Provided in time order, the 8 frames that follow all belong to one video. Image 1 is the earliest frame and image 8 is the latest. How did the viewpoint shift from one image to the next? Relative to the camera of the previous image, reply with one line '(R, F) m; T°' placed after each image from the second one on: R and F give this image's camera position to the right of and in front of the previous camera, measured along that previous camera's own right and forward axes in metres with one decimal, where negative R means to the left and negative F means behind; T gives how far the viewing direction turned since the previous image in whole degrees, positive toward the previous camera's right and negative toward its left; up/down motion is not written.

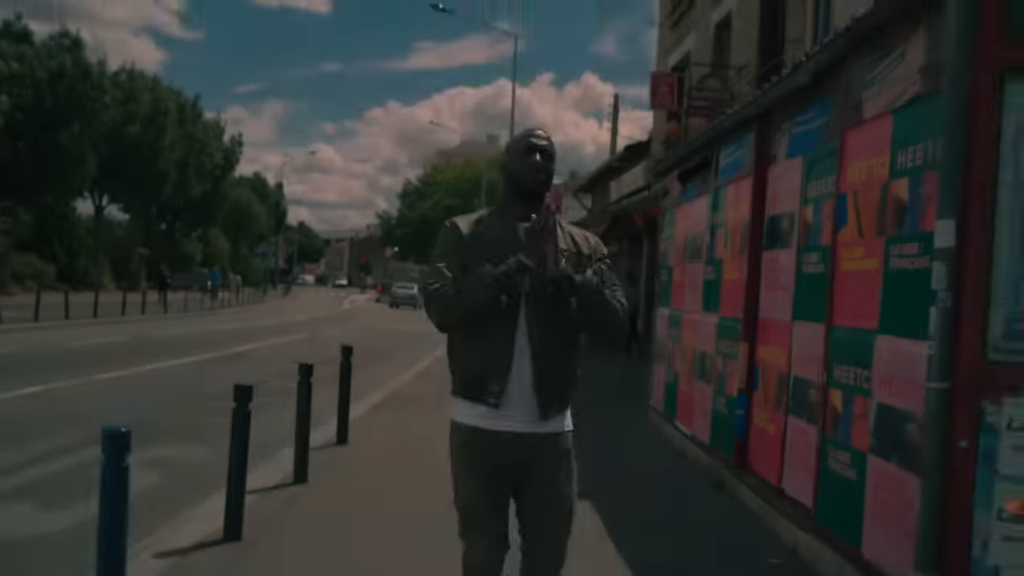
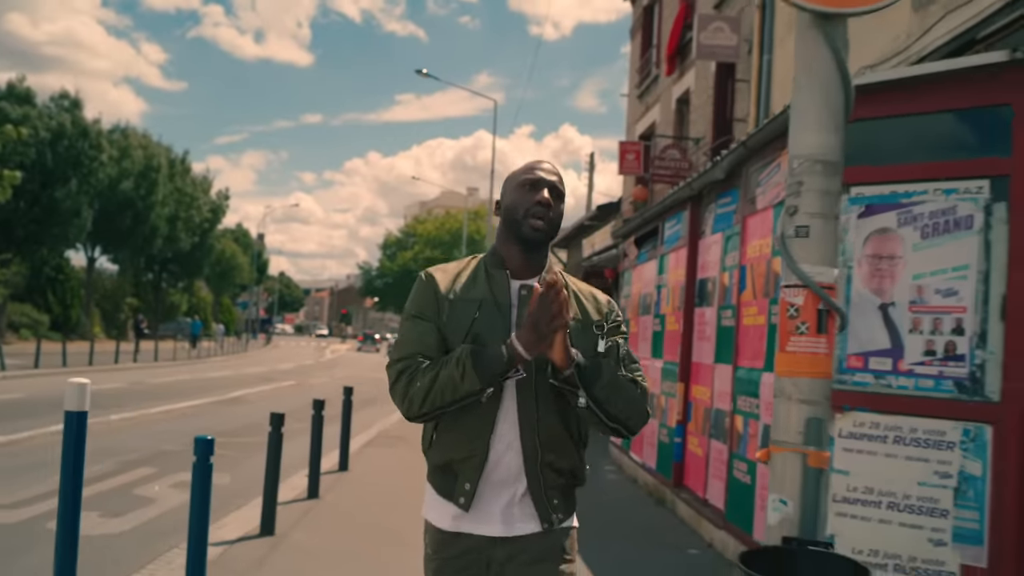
(0.0, -1.4) m; +1°
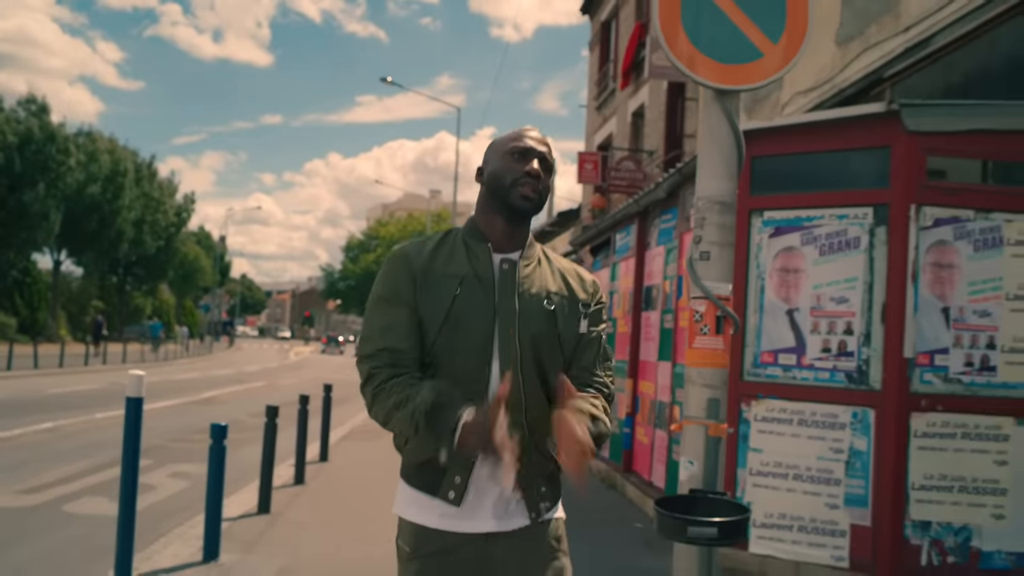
(0.0, -0.9) m; +2°
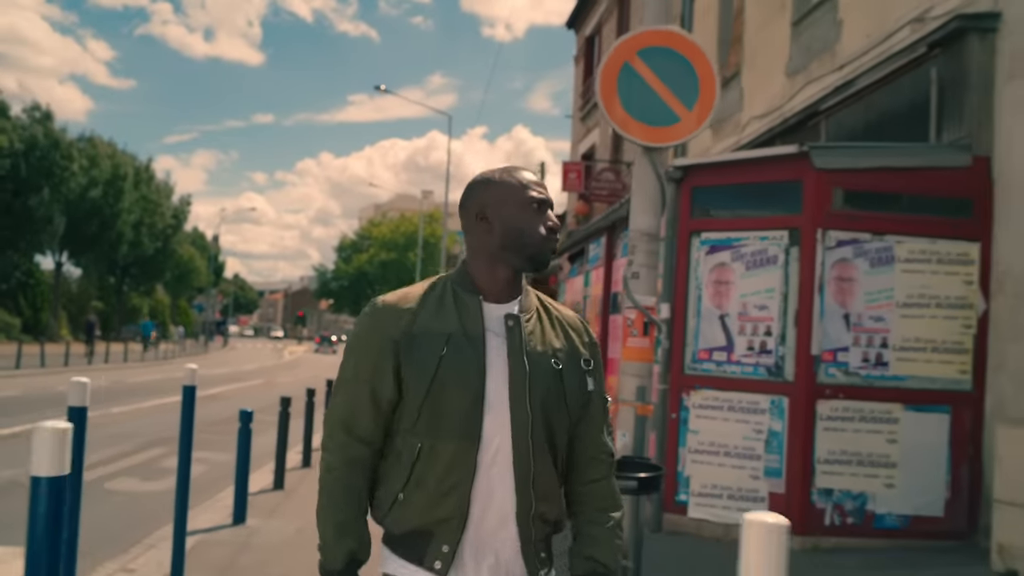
(+0.1, -1.1) m; 0°
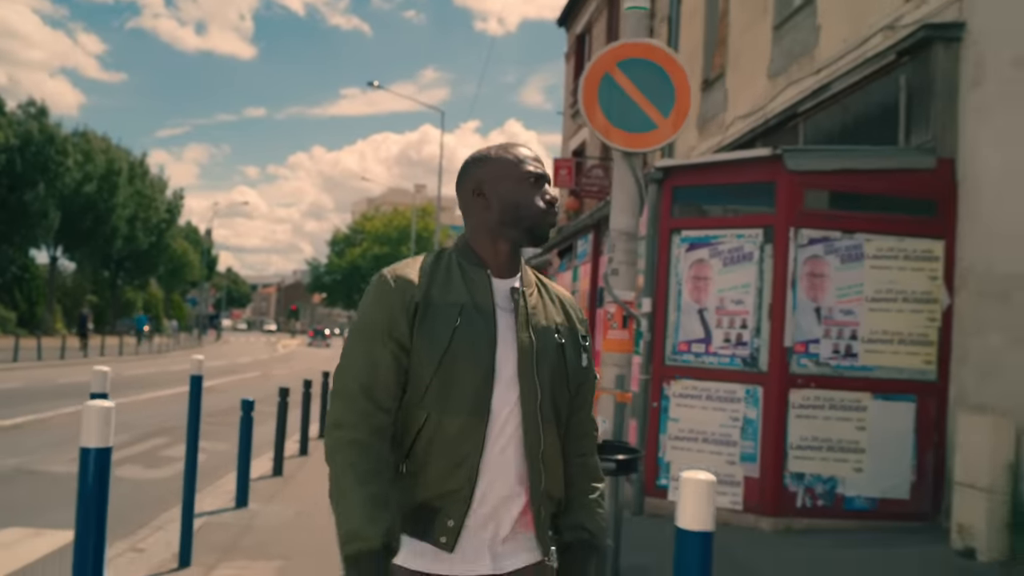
(0.0, -0.3) m; 0°
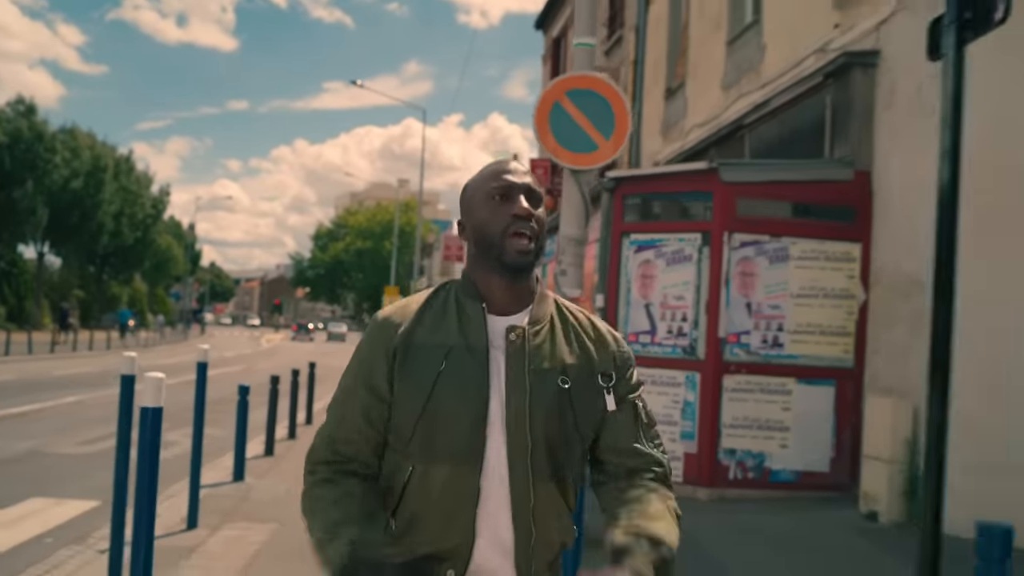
(+0.1, -0.9) m; +1°
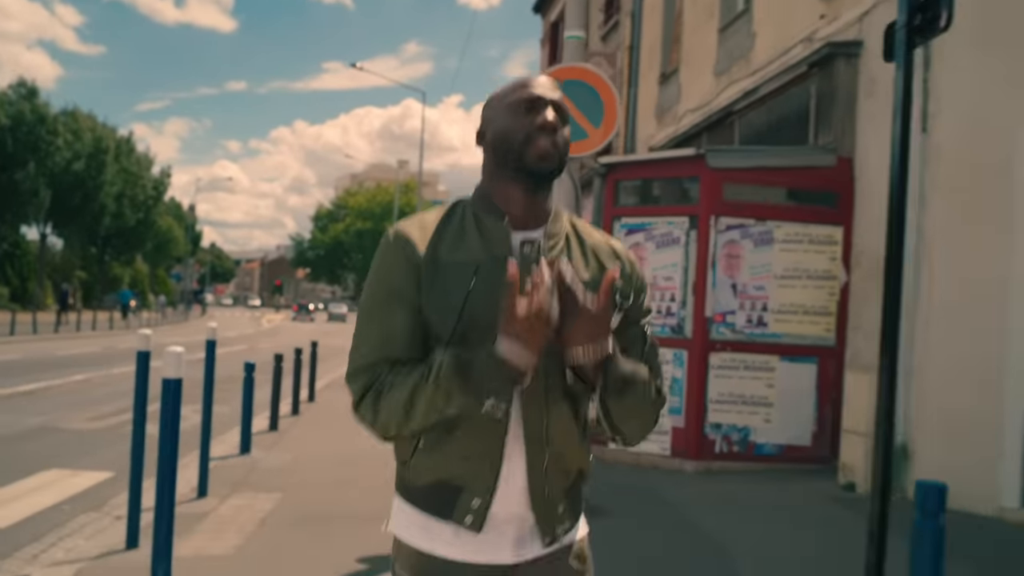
(0.0, -0.3) m; 0°
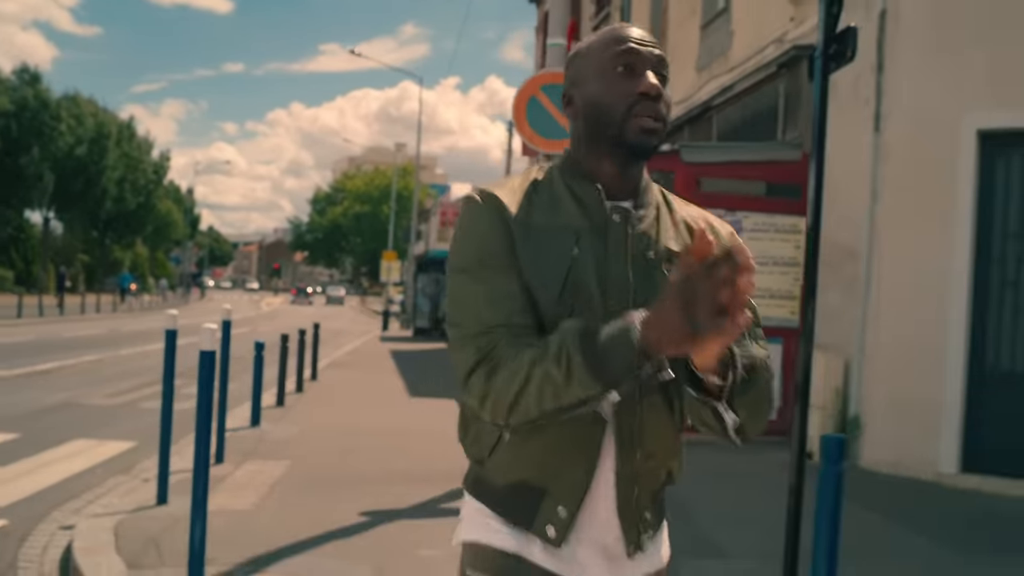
(+0.1, -0.7) m; 0°
